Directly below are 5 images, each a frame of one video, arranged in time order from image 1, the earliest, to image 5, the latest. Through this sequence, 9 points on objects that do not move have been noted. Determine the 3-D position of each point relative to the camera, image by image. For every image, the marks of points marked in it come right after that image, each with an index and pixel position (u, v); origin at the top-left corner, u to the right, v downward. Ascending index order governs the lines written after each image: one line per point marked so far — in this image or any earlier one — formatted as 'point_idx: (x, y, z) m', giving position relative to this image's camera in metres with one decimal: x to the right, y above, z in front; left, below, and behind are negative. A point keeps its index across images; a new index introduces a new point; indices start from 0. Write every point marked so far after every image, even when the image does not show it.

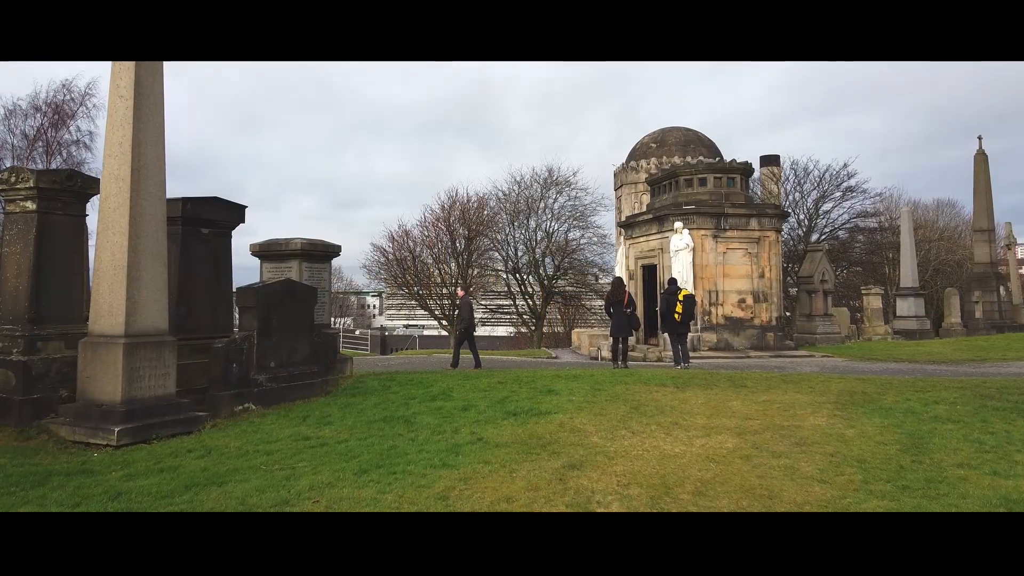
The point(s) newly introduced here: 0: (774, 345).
0: (+6.5, -1.4, +14.6) m
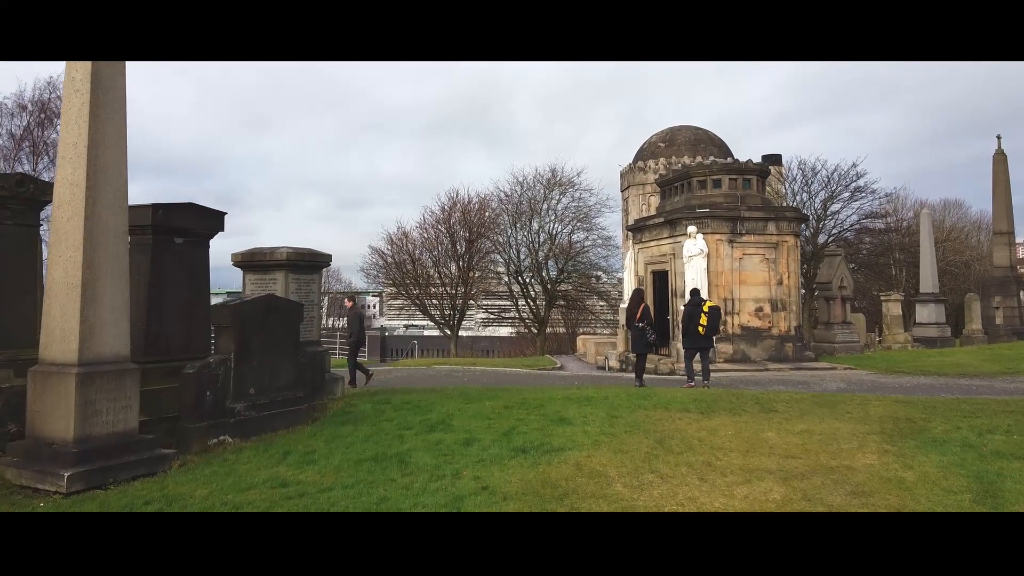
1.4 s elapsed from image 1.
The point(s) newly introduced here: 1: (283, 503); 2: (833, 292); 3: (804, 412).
0: (+6.6, -1.6, +13.8) m
1: (-1.9, -1.7, +4.7) m
2: (+9.1, -0.1, +16.6) m
3: (+3.8, -1.6, +7.6) m
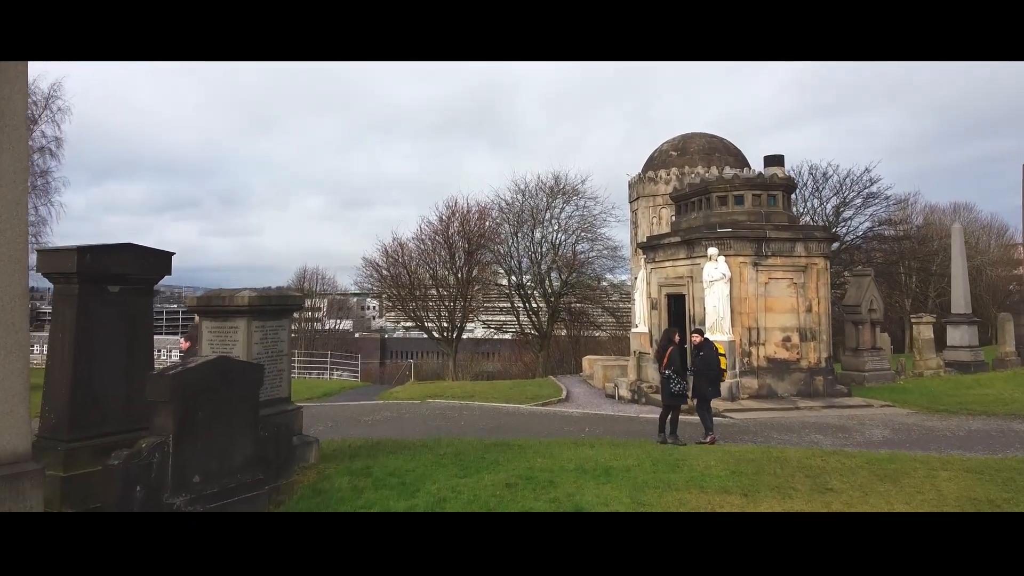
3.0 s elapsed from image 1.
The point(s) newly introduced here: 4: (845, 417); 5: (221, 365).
0: (+6.7, -2.2, +12.5) m
1: (-1.8, -2.3, +3.5) m
2: (+9.2, -0.7, +15.3) m
3: (+3.8, -2.2, +6.4) m
4: (+6.4, -2.5, +11.2) m
5: (-2.8, -0.8, +5.7) m
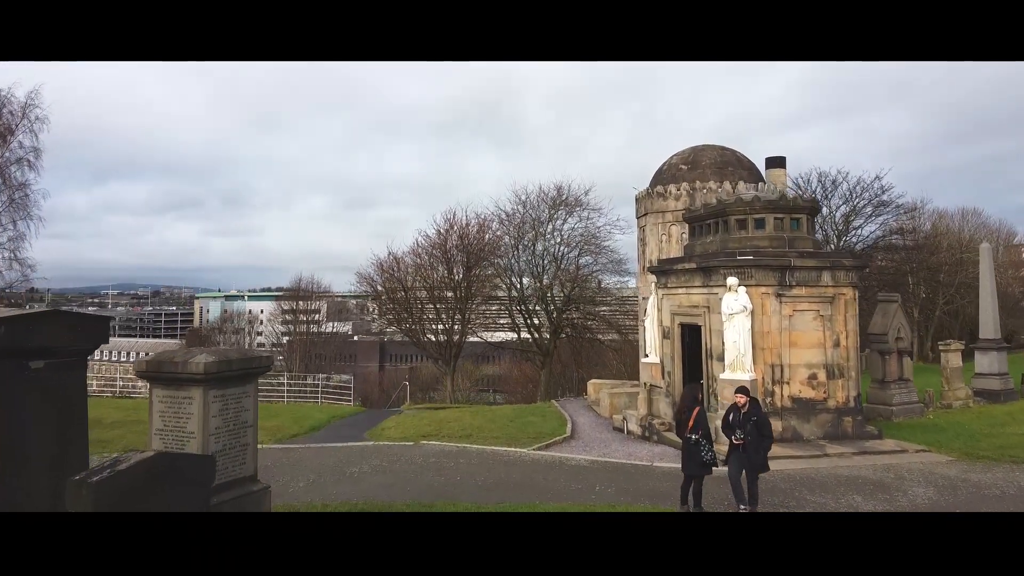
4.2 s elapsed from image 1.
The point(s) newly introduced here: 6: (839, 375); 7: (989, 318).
0: (+6.7, -2.9, +11.5) m
1: (-1.8, -3.0, +2.5) m
2: (+9.2, -1.4, +14.3) m
3: (+3.9, -2.9, +5.3) m
4: (+6.4, -3.1, +10.2) m
5: (-2.8, -1.4, +4.7) m
6: (+6.5, -1.7, +11.6) m
7: (+13.6, -0.8, +16.7) m
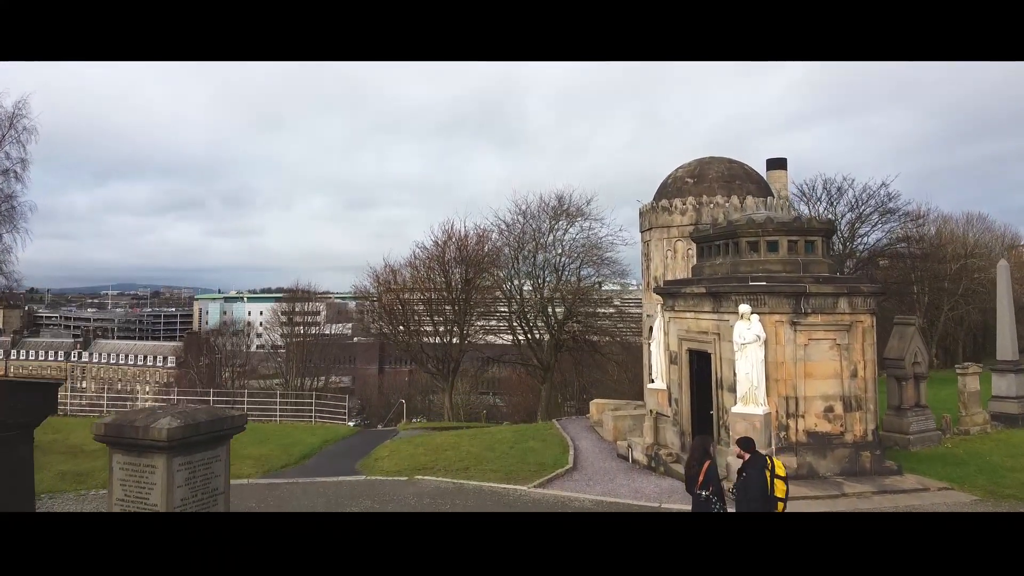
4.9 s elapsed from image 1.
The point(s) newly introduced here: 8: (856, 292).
0: (+6.7, -3.4, +10.9) m
1: (-1.8, -3.5, +1.9) m
2: (+9.2, -1.9, +13.7) m
3: (+3.9, -3.4, +4.7) m
4: (+6.4, -3.6, +9.6) m
5: (-2.8, -1.9, +4.1) m
6: (+6.5, -2.2, +11.0) m
7: (+13.6, -1.4, +16.1) m
8: (+6.5, -0.1, +11.1) m
